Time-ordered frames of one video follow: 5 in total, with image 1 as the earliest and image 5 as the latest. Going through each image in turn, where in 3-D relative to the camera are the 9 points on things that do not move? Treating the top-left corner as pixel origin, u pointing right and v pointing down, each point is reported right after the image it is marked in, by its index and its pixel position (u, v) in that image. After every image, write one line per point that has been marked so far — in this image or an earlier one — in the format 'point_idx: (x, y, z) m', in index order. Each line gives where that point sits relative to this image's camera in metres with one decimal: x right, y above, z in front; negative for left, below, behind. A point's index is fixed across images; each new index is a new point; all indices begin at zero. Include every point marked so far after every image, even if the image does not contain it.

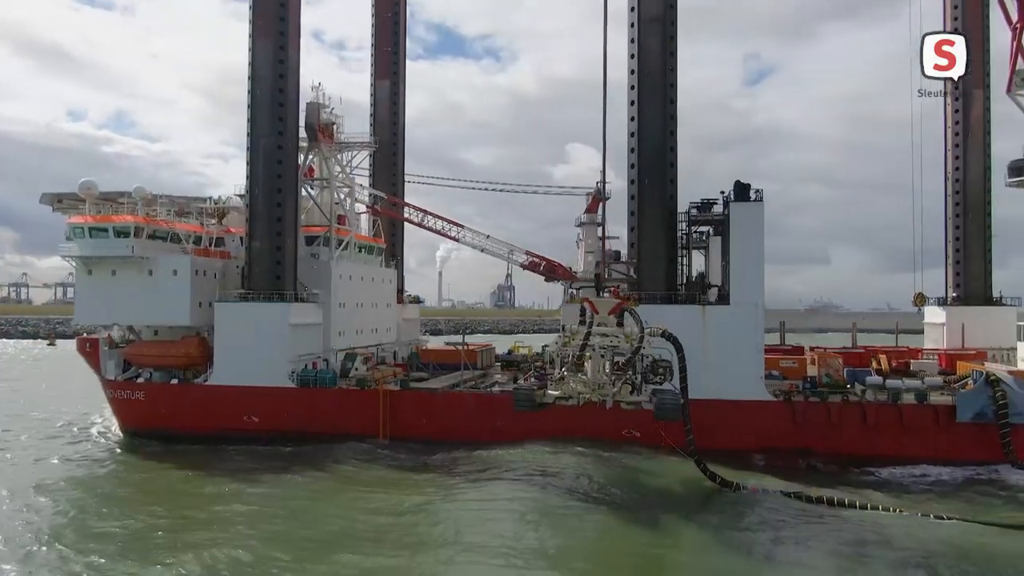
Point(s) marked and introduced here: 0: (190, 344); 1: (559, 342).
0: (-7.5, -1.3, +18.4) m
1: (+0.7, -0.8, +12.2) m
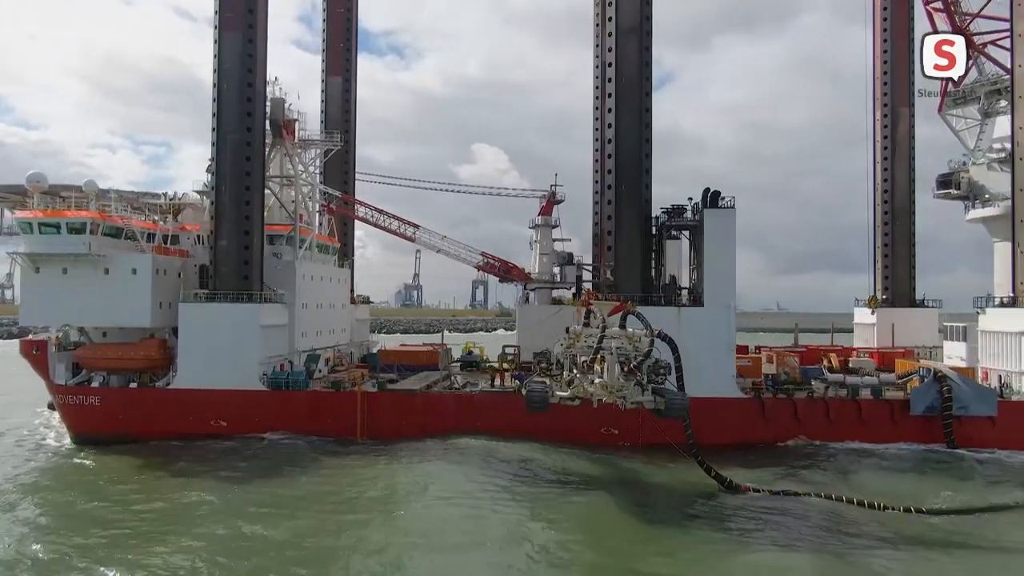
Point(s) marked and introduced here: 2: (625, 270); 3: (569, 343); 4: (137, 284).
0: (-8.1, -1.3, +17.7) m
1: (+0.8, -0.9, +12.5) m
2: (+2.5, +0.4, +17.3) m
3: (+0.9, -0.9, +12.5) m
4: (-8.4, +0.1, +17.4) m
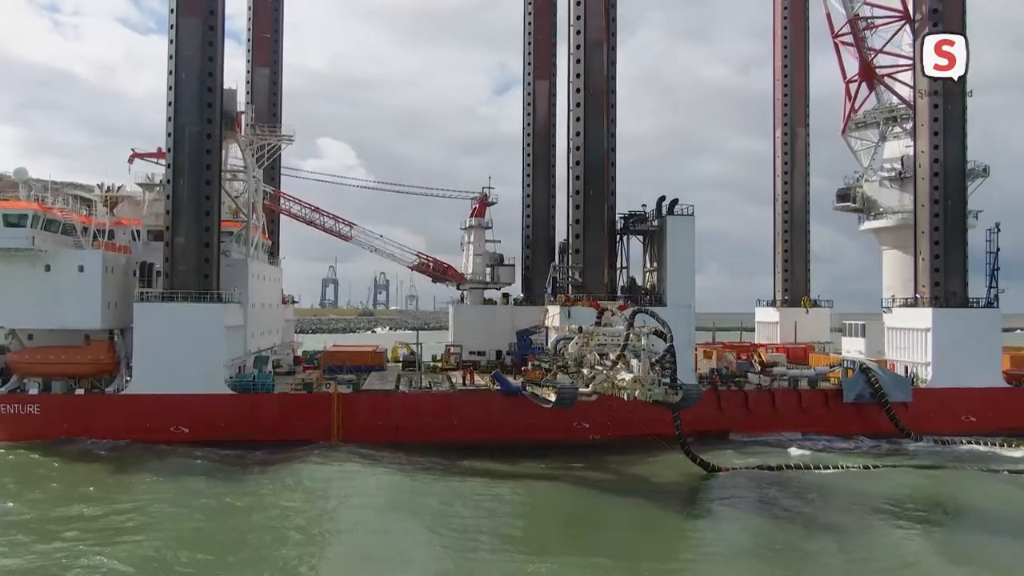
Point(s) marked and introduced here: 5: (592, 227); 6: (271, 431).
0: (-8.7, -1.3, +16.4) m
1: (+1.1, -0.9, +13.2) m
2: (+1.9, +0.4, +18.2) m
3: (+1.2, -0.9, +13.2) m
4: (-8.9, +0.1, +16.1) m
5: (+1.8, +1.4, +17.9) m
6: (-5.1, -3.1, +16.5) m
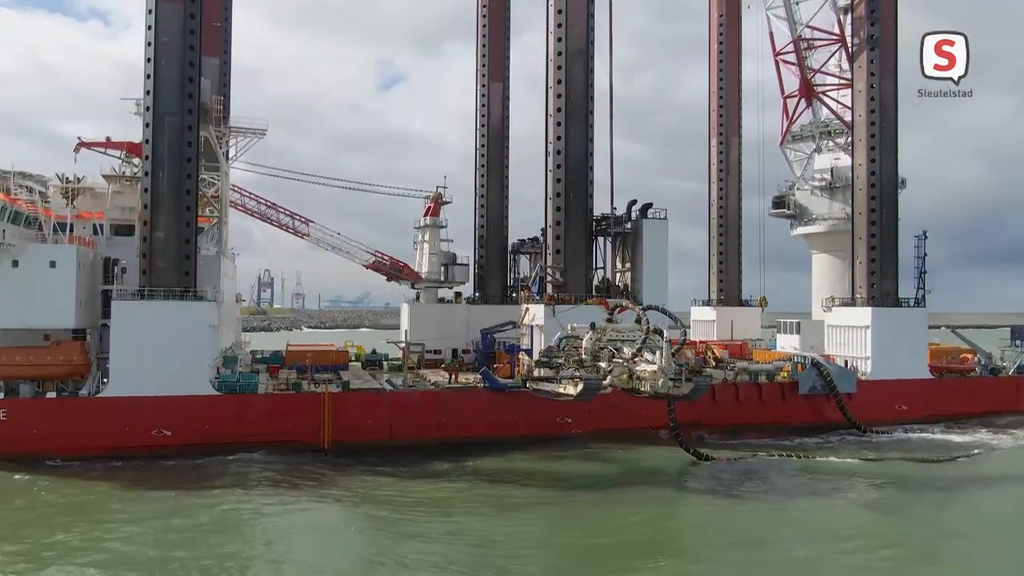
0: (-8.8, -1.2, +15.5) m
1: (+1.4, -0.9, +13.7) m
2: (+1.4, +0.4, +18.9) m
3: (+1.5, -0.9, +13.8) m
4: (-8.9, +0.2, +15.2) m
5: (+1.4, +1.4, +18.6) m
6: (-5.3, -3.0, +16.2) m
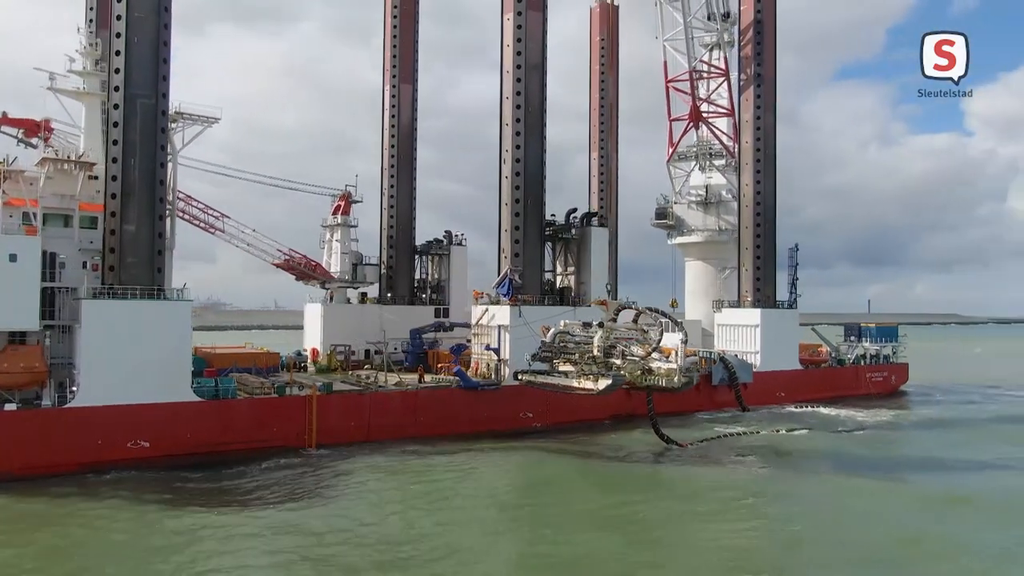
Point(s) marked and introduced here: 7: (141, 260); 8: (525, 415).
0: (-8.5, -1.2, +13.7) m
1: (+1.8, -0.9, +15.0) m
2: (+0.3, +0.4, +19.9) m
3: (+1.8, -0.9, +15.1) m
4: (-8.5, +0.2, +13.3) m
5: (+0.4, +1.4, +19.6) m
6: (-5.3, -3.0, +15.3) m
7: (-7.1, +0.5, +14.8) m
8: (+0.4, -3.1, +18.7) m
